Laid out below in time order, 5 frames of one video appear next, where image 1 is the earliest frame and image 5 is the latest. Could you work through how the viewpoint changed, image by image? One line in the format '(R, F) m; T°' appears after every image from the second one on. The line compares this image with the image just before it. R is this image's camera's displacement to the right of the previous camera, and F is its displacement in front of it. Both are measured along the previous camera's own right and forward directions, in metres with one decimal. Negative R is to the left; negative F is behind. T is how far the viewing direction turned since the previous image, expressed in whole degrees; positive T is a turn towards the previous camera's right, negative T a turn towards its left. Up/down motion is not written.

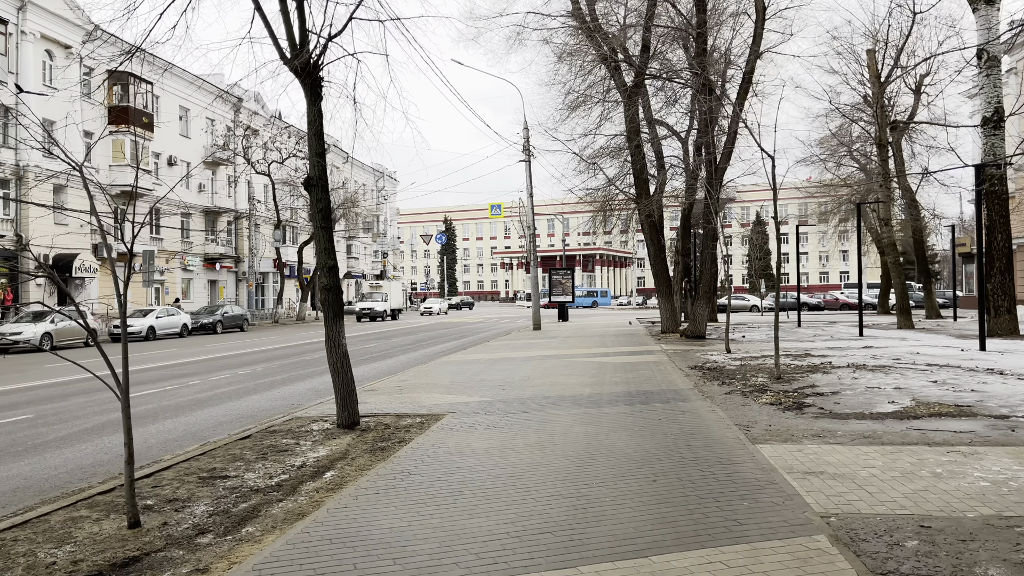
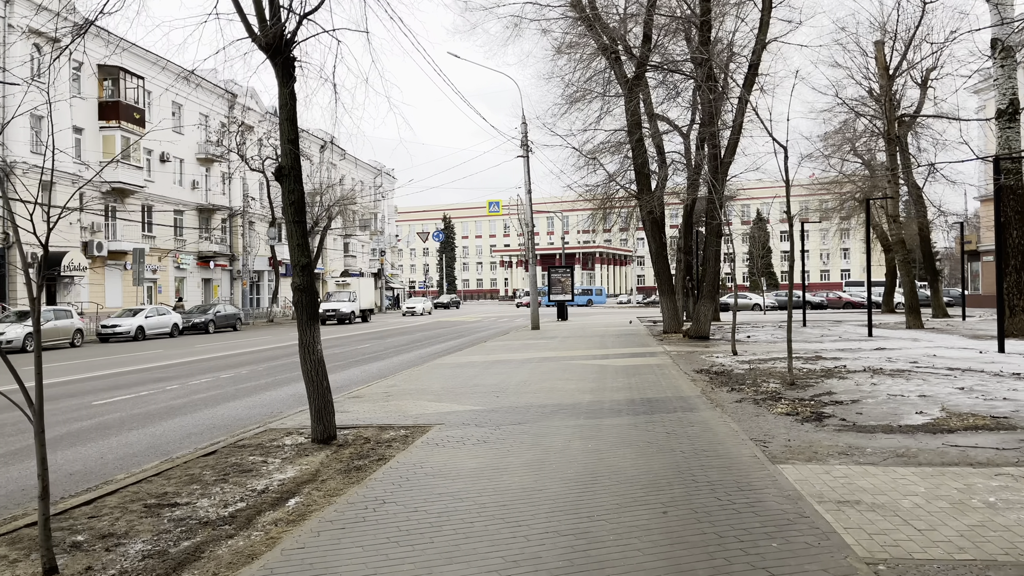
(+0.1, +0.7) m; 0°
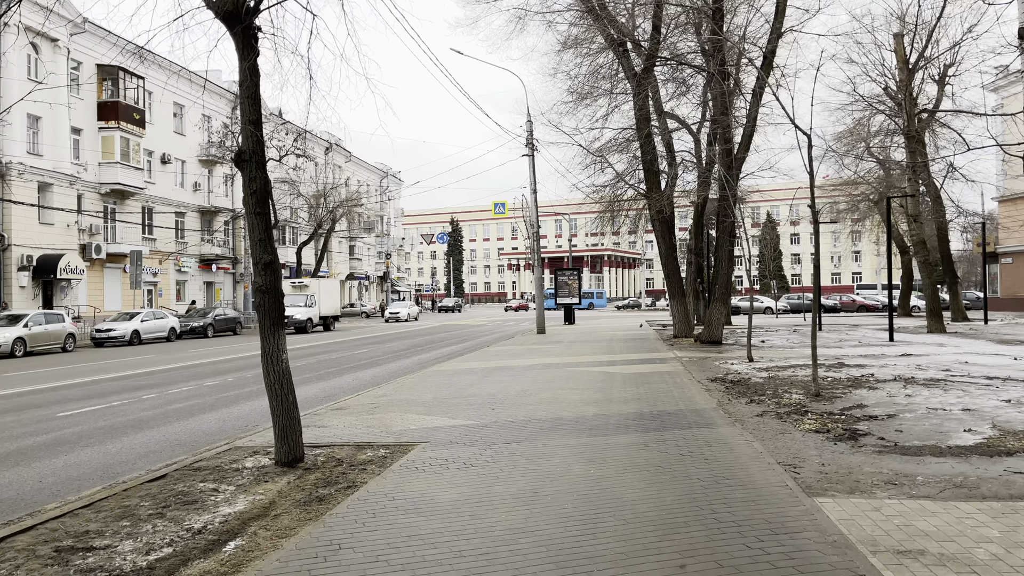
(+0.1, +0.8) m; -1°
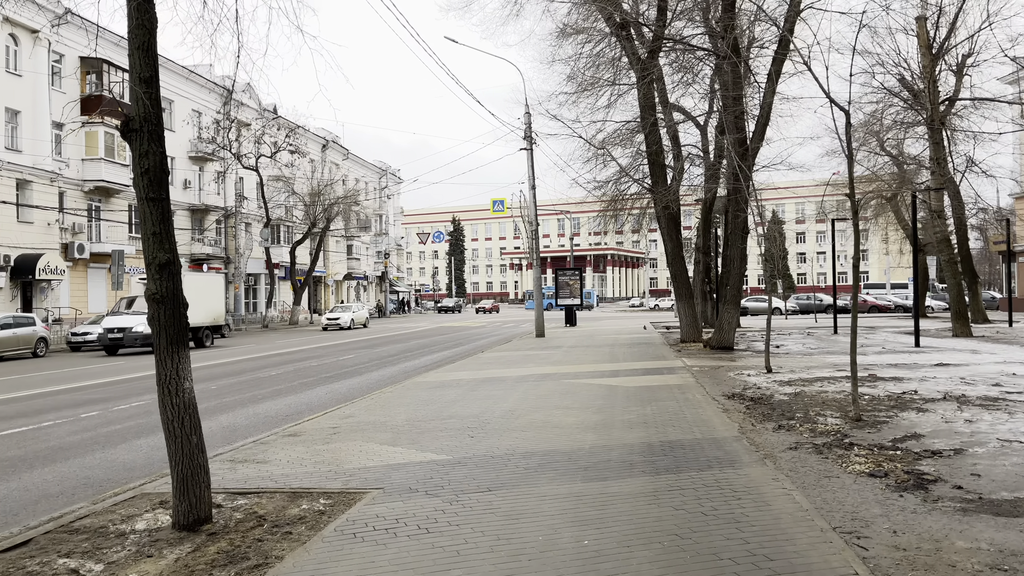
(+0.2, +1.3) m; 0°
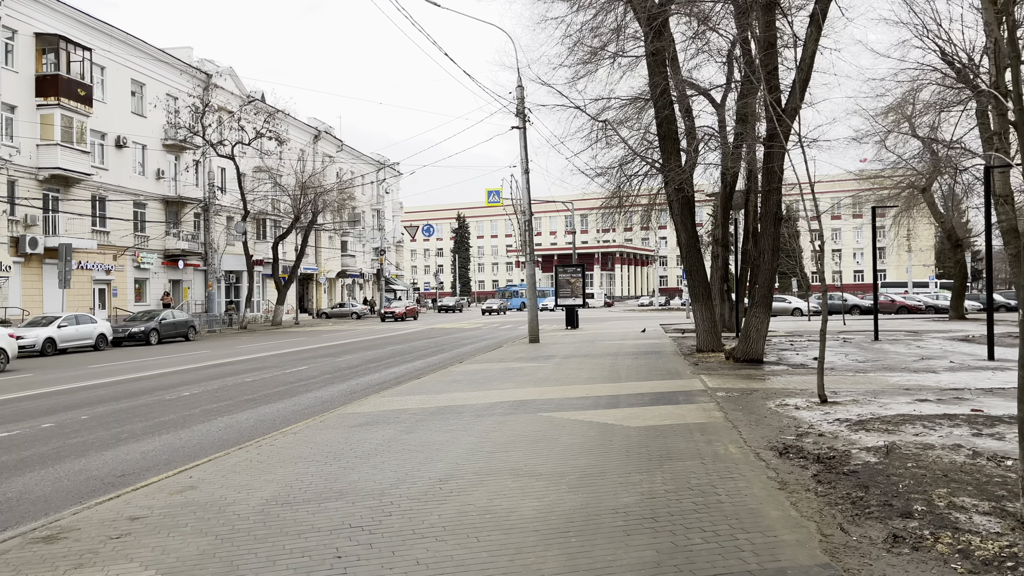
(+0.6, +3.1) m; -1°
